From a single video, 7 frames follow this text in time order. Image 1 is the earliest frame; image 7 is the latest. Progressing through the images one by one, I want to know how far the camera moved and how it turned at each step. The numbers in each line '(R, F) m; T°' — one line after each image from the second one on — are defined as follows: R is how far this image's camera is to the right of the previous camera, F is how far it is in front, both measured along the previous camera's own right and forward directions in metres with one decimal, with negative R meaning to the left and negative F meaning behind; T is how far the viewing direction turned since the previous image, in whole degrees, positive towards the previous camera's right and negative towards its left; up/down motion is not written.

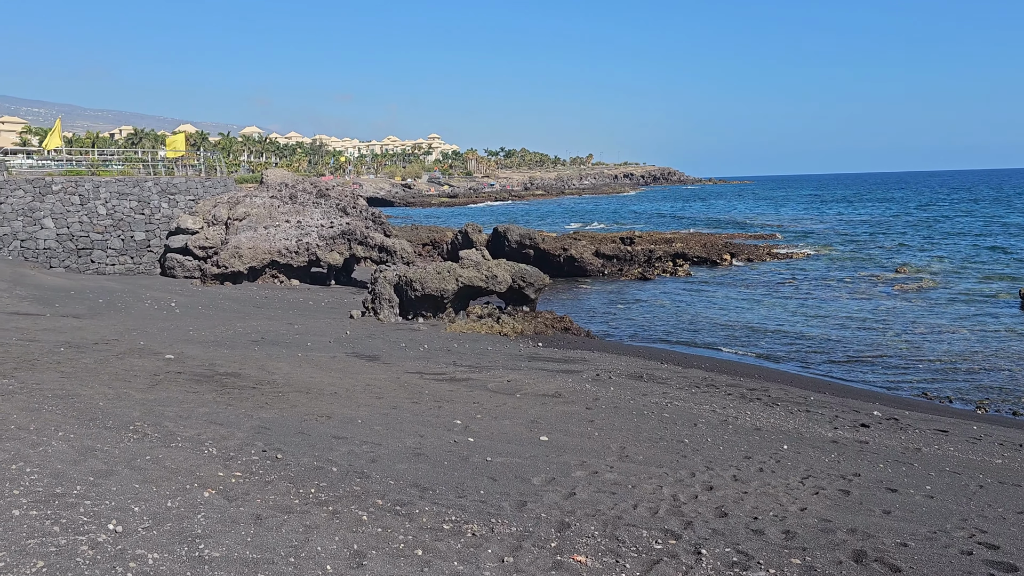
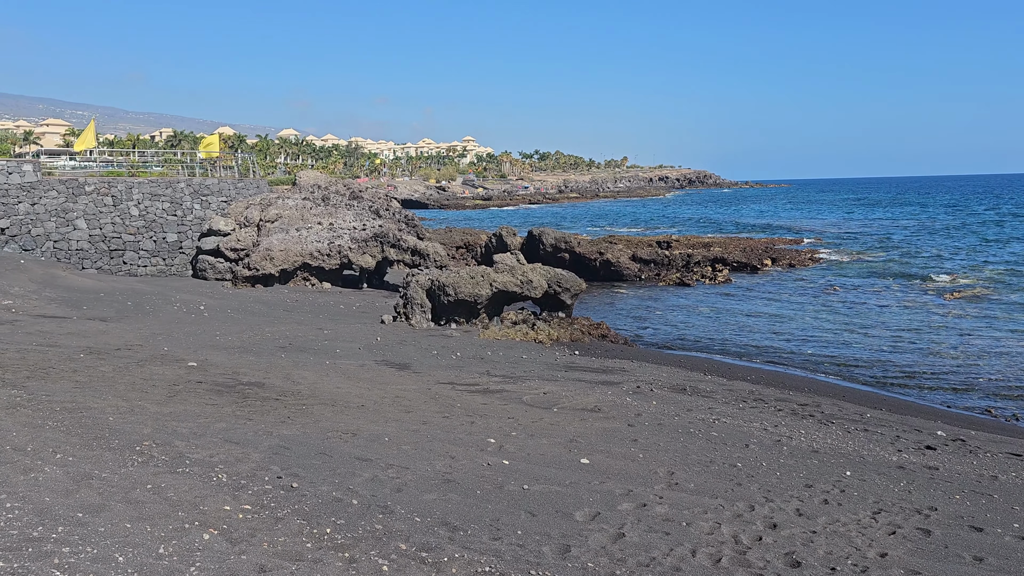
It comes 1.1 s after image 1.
(-0.1, +0.6) m; -2°
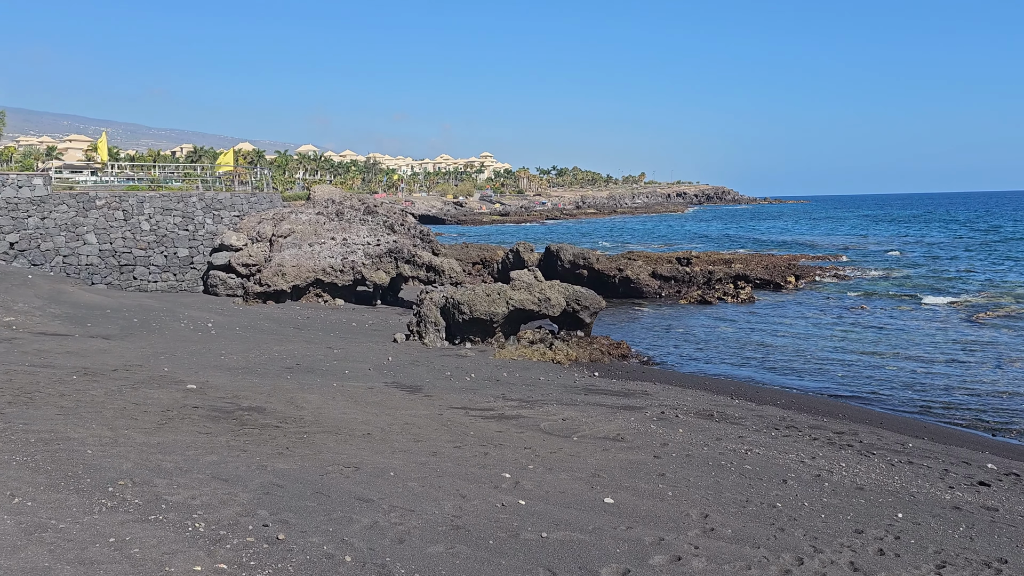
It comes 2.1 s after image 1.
(0.0, +0.7) m; -1°
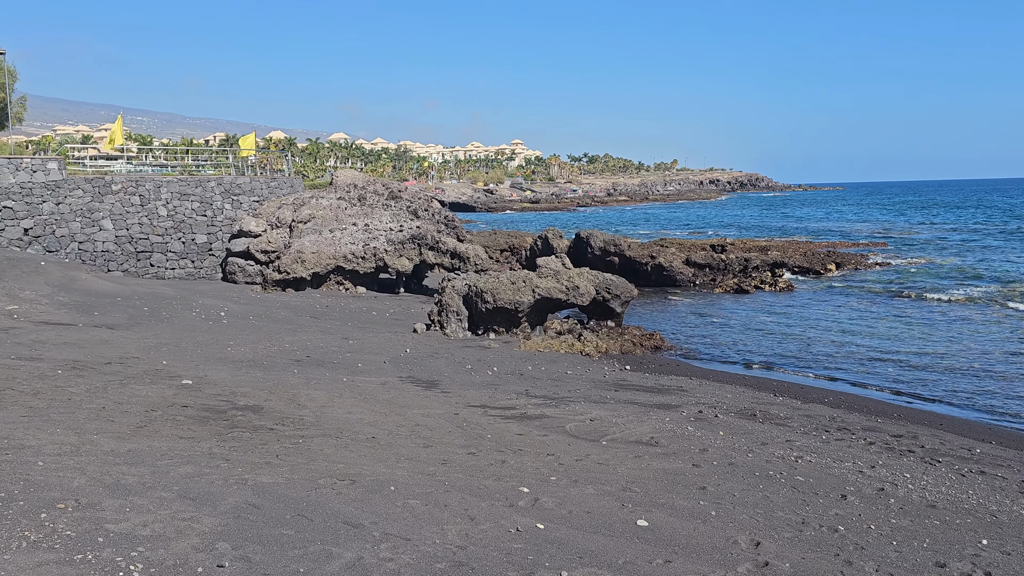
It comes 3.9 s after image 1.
(+0.1, +1.0) m; -2°
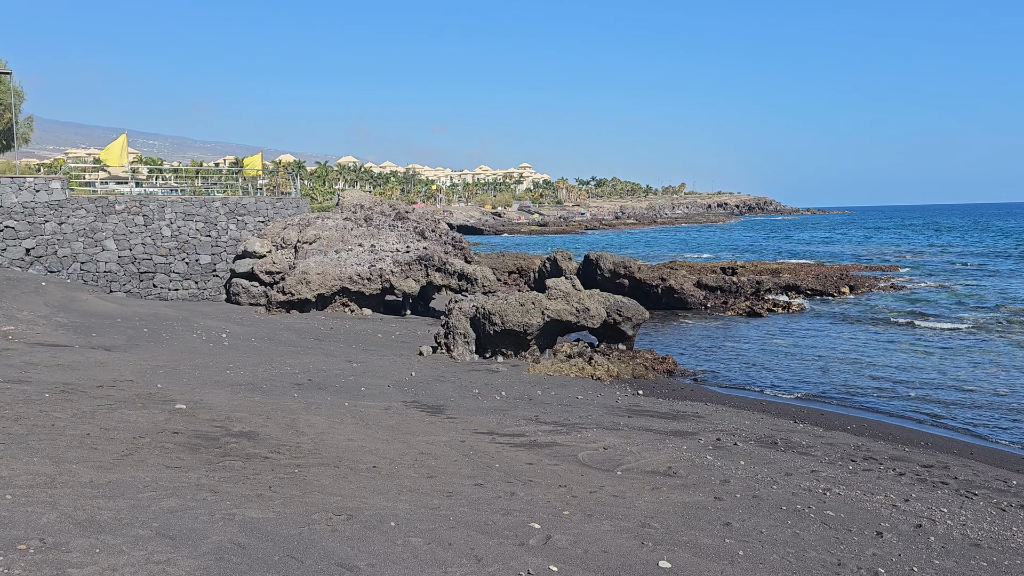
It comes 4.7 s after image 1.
(0.0, +0.5) m; -1°
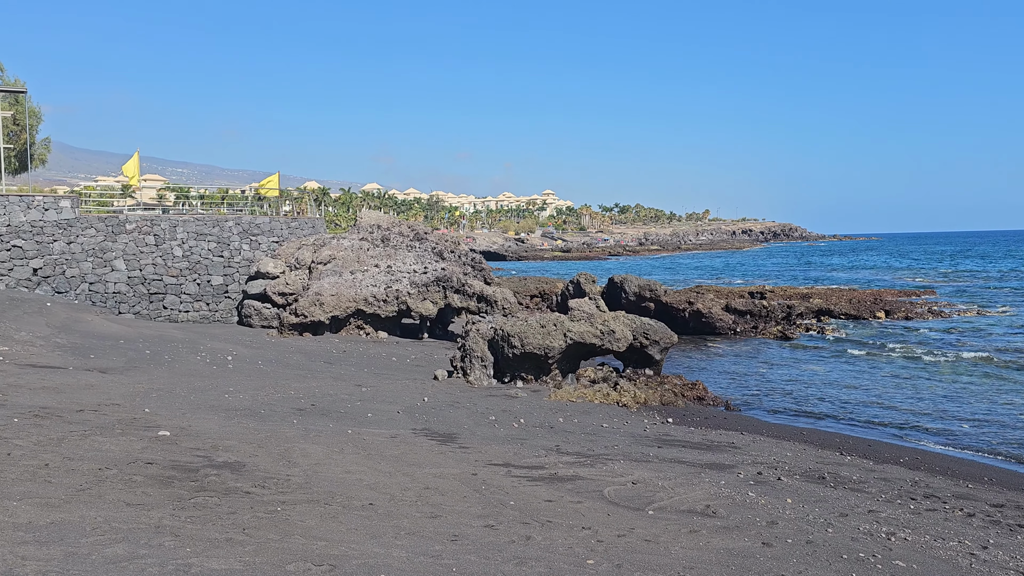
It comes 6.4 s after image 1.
(+0.1, +0.9) m; -2°
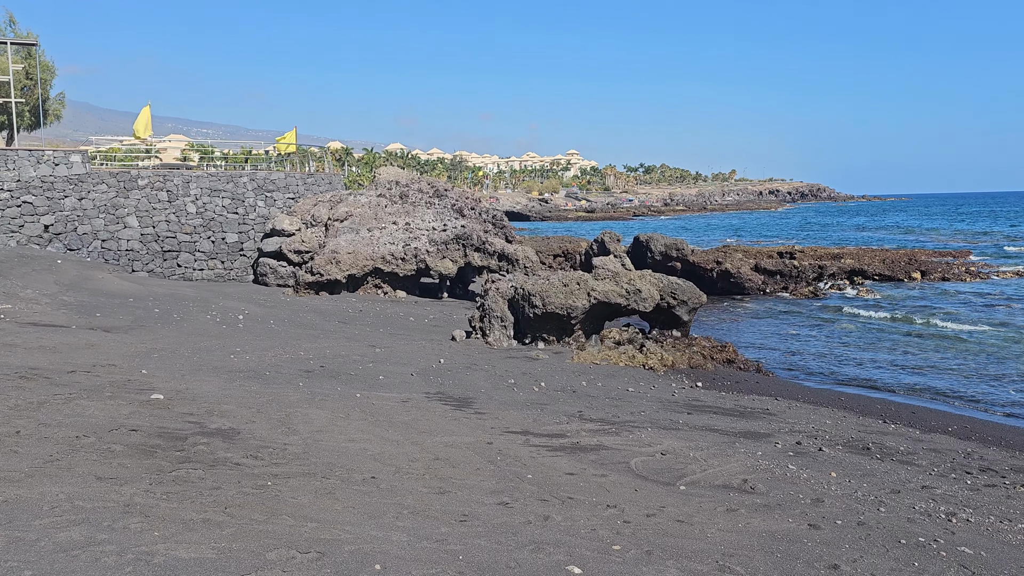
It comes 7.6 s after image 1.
(0.0, +0.7) m; -2°
